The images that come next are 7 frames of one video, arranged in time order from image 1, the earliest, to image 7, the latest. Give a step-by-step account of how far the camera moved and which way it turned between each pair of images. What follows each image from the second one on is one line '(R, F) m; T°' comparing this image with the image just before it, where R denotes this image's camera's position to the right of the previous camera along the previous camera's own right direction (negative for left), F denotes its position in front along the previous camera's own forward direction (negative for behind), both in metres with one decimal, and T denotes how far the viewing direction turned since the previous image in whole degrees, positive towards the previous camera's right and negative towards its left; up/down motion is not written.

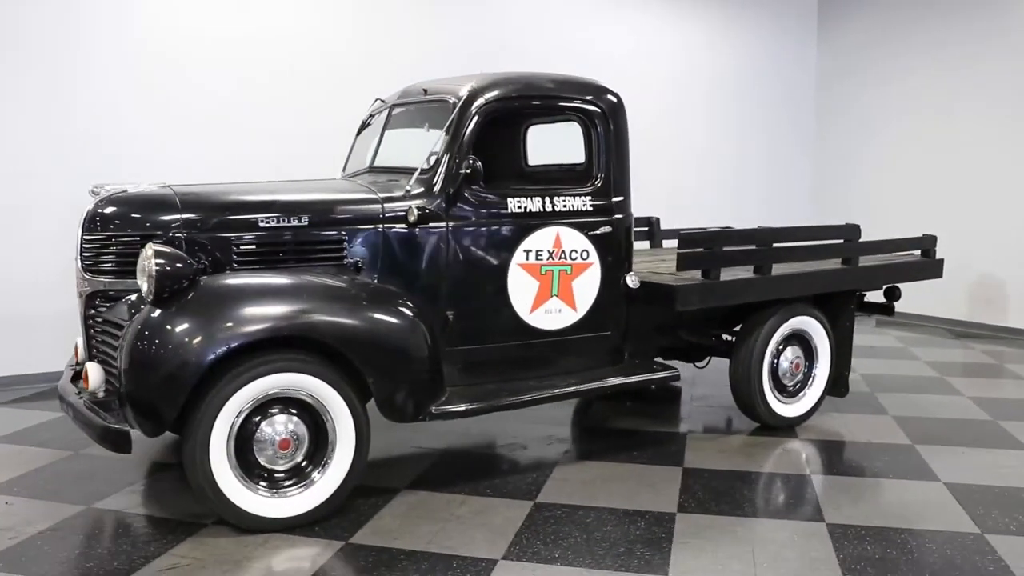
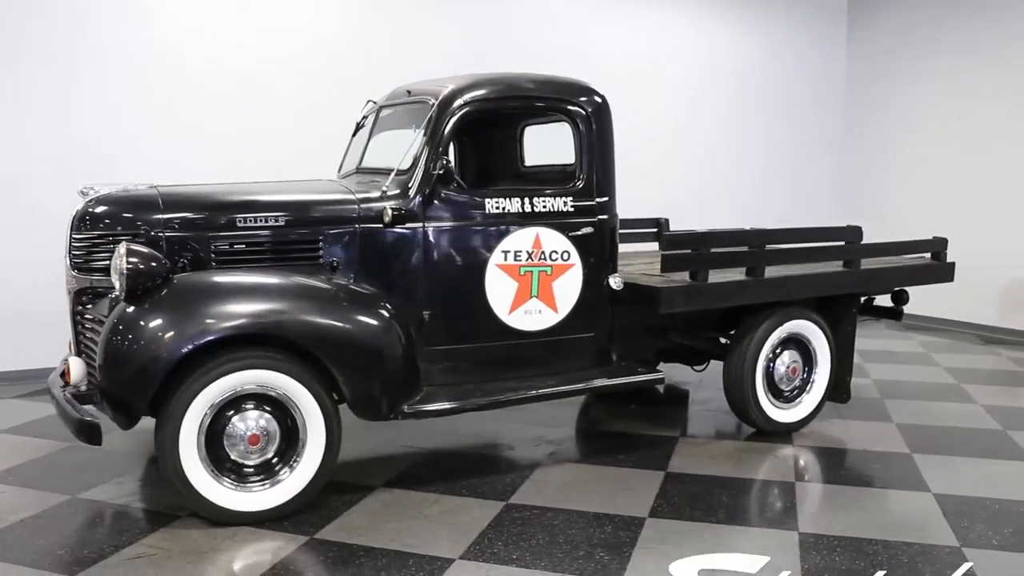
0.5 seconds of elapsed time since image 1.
(+0.3, 0.0) m; -3°
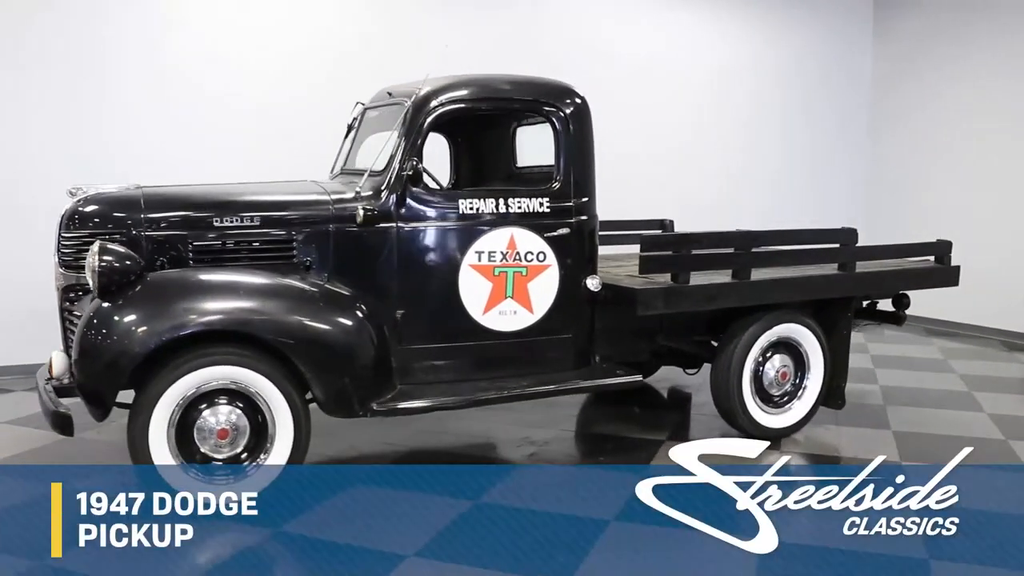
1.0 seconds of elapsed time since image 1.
(+0.3, 0.0) m; -3°
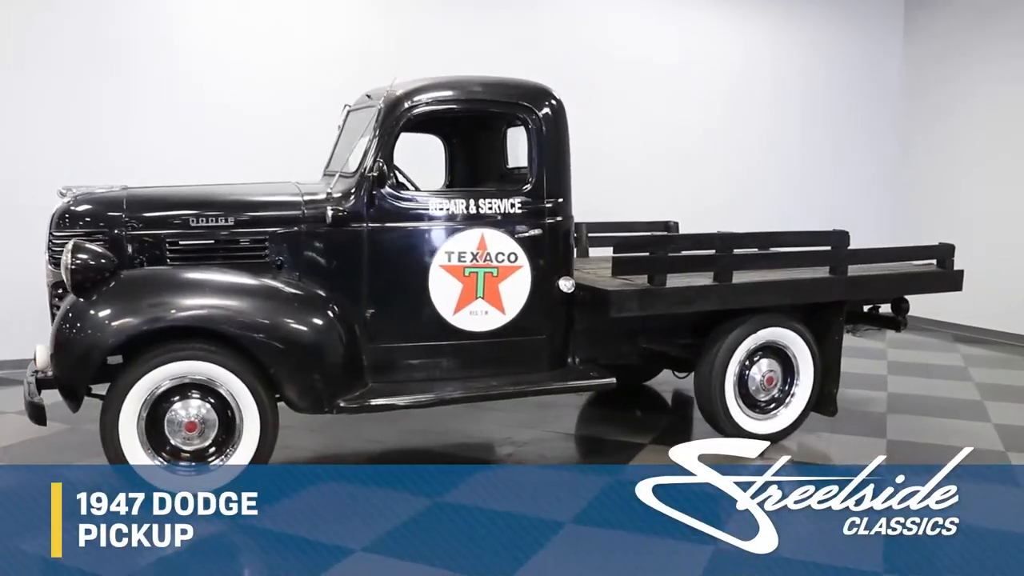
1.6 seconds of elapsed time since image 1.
(+0.3, 0.0) m; -4°
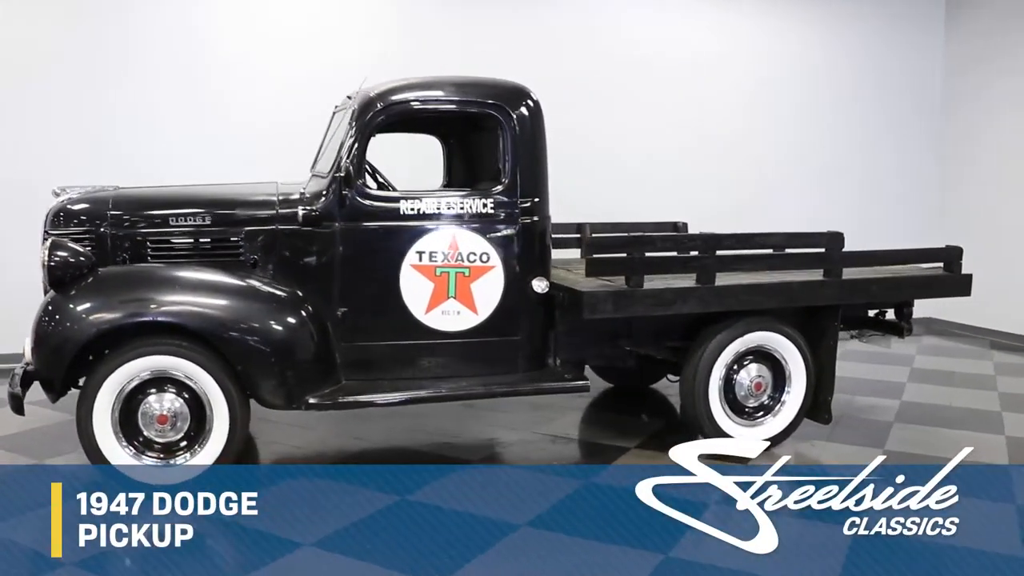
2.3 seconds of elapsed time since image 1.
(+0.4, 0.0) m; -4°
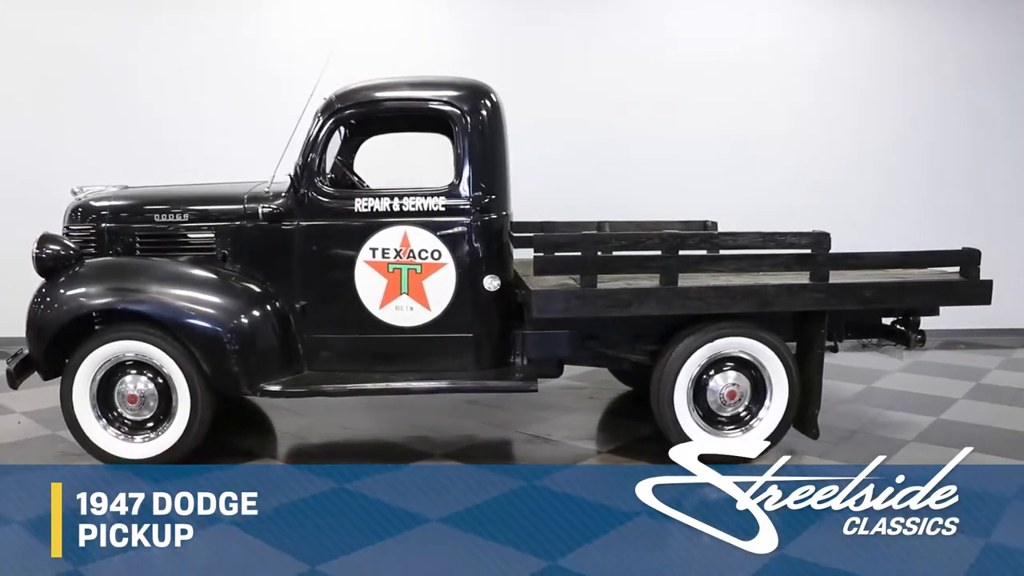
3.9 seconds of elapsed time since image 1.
(+0.8, +0.1) m; -11°
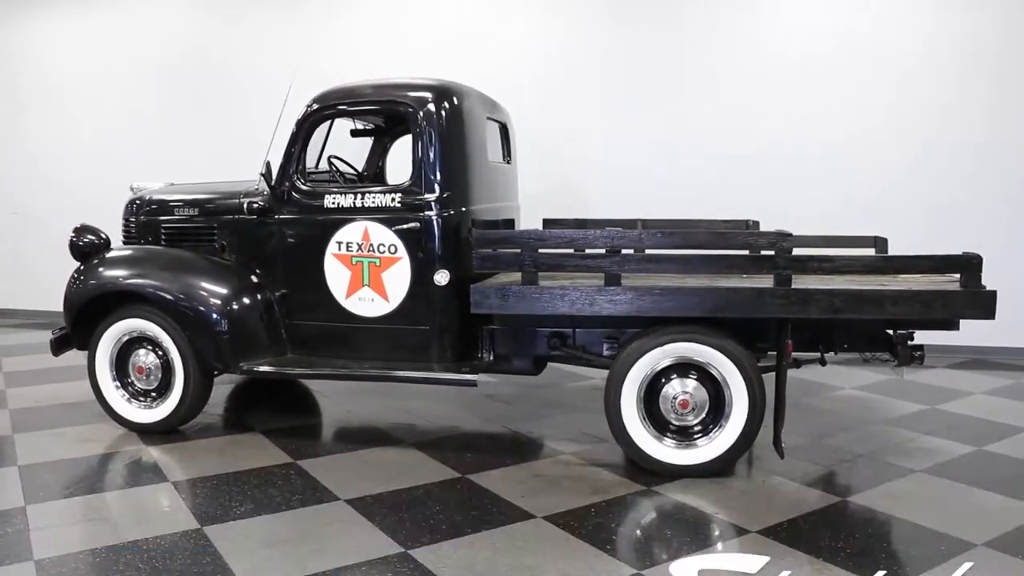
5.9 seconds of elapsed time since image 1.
(+1.1, +0.1) m; -15°
